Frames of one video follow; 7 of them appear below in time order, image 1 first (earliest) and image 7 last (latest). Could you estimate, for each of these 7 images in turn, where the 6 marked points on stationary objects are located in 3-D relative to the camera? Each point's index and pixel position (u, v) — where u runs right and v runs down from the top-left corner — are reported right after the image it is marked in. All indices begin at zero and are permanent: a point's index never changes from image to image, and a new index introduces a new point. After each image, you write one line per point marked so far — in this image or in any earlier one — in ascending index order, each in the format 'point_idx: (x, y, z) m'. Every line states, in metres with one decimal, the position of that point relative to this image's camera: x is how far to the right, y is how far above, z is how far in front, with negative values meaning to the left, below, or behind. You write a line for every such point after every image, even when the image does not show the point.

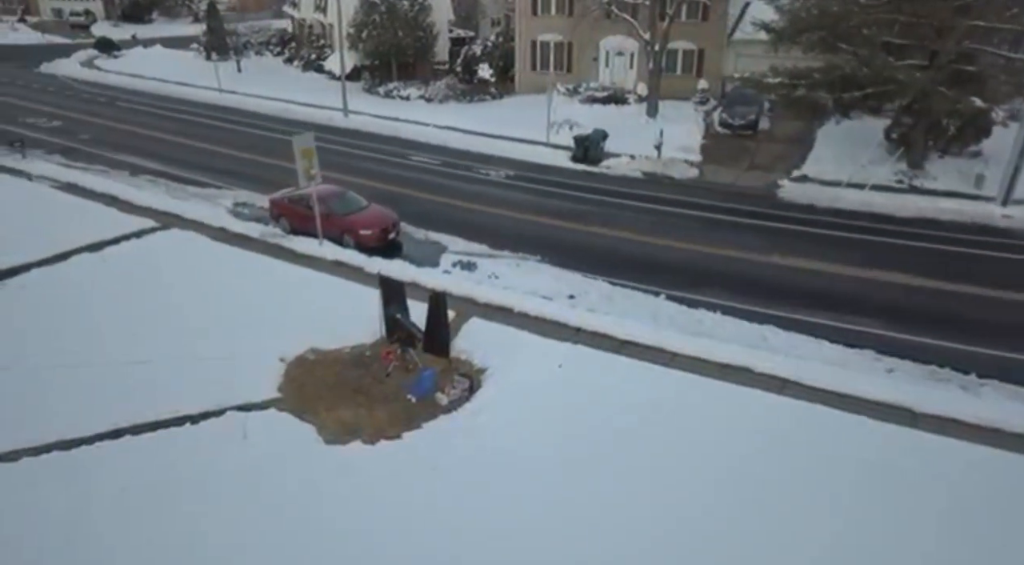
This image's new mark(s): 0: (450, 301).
0: (-1.2, -0.5, +14.1) m
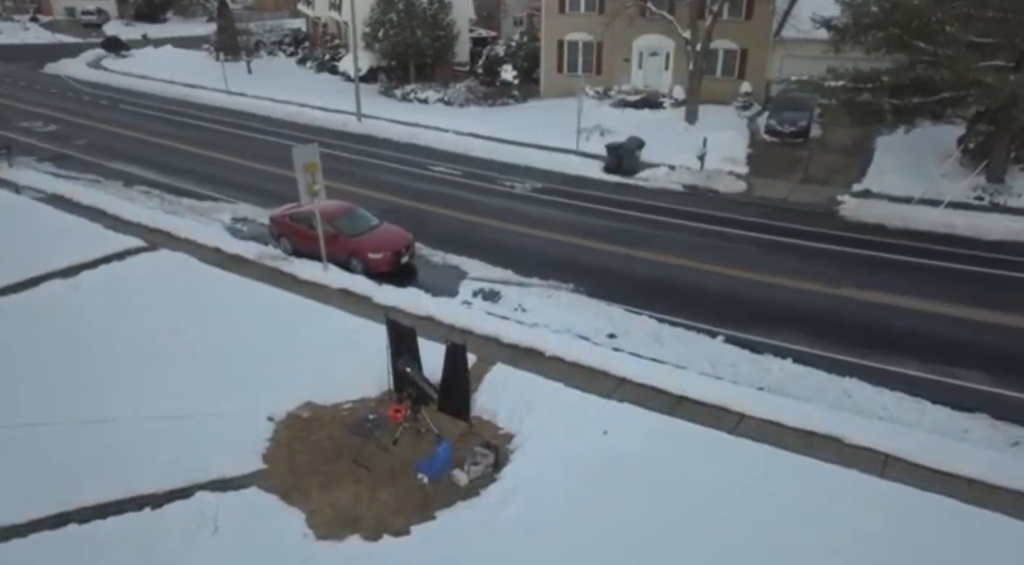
0: (-0.7, -1.1, +12.0) m
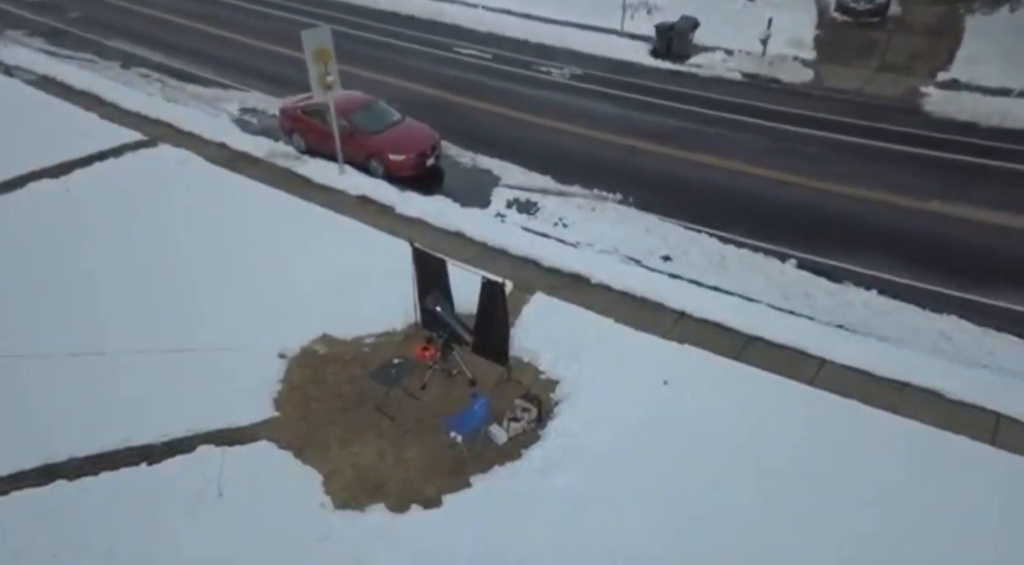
0: (-0.1, +0.2, +10.6) m
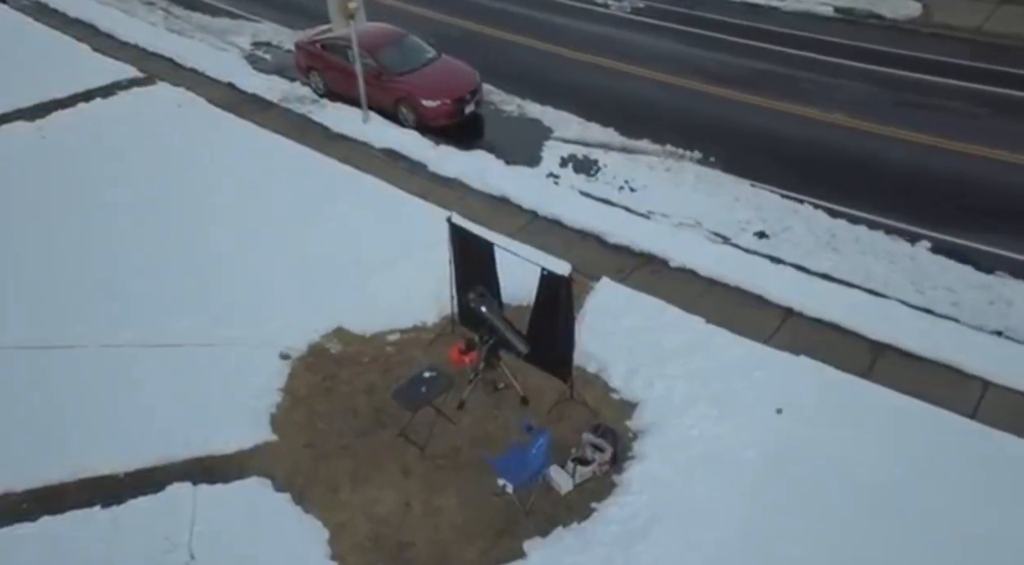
0: (+0.7, +0.5, +8.6) m
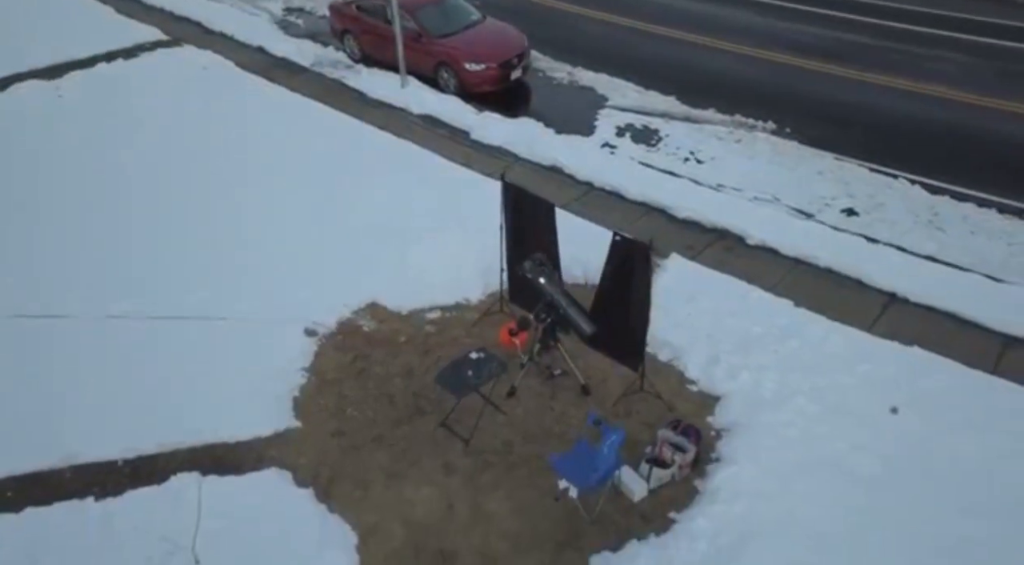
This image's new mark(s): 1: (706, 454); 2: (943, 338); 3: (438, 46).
0: (+1.2, +0.7, +7.7) m
1: (+1.4, -1.2, +5.0) m
2: (+3.6, -0.5, +5.9) m
3: (-1.1, +3.5, +10.4) m
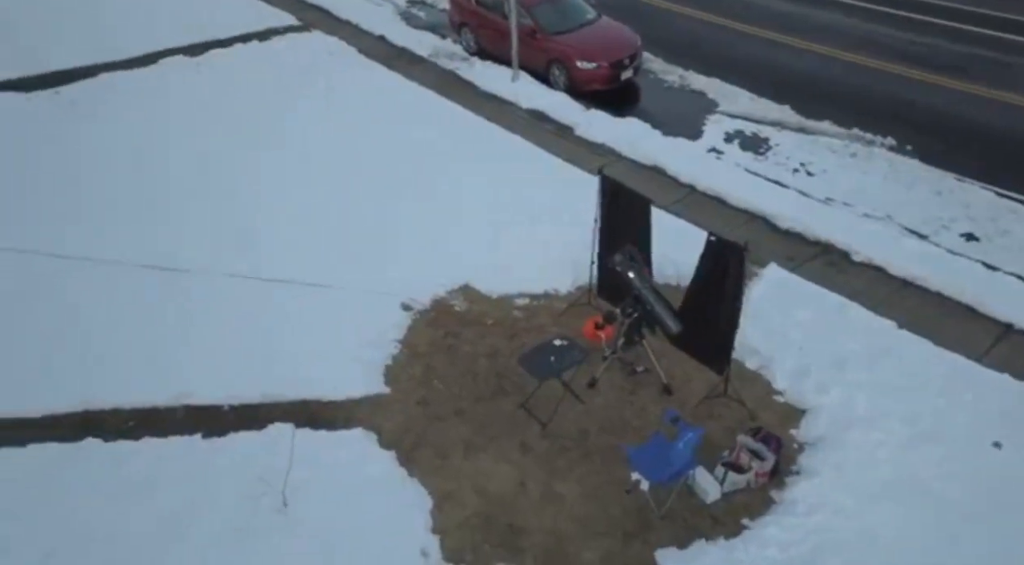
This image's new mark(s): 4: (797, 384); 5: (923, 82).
0: (+2.3, +0.6, +7.6) m
1: (+1.9, -1.3, +4.9) m
2: (+4.3, -0.8, +5.5) m
3: (+0.6, +3.6, +10.6) m
4: (+2.2, -0.8, +5.5) m
5: (+6.0, +2.9, +10.2) m
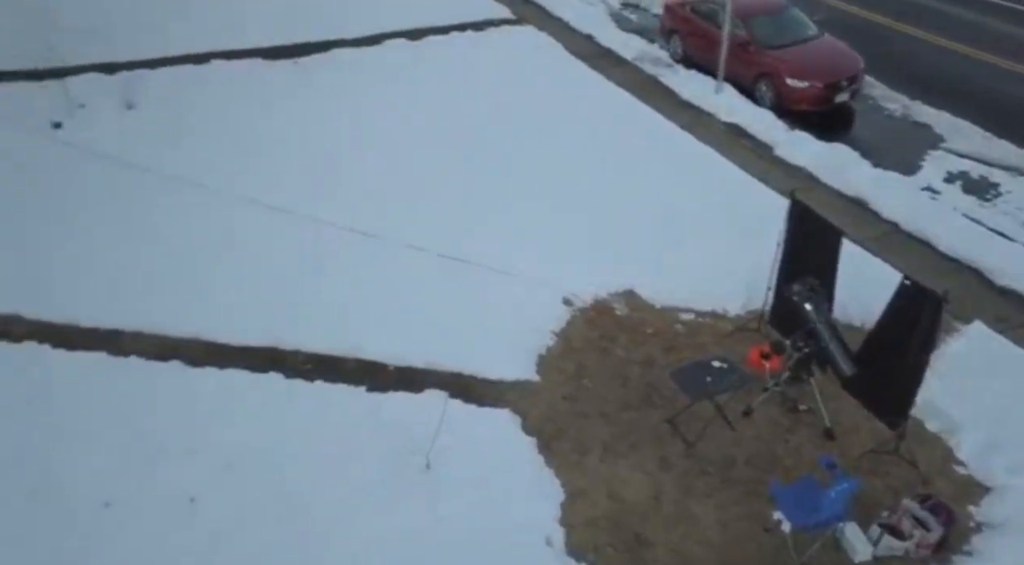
0: (+4.1, +0.1, +6.9) m
1: (+2.7, -1.6, +4.4) m
2: (+5.3, -1.5, +4.4) m
3: (+3.6, +3.3, +10.1) m
4: (+3.3, -1.2, +4.9) m
5: (+8.6, +1.7, +8.6) m
